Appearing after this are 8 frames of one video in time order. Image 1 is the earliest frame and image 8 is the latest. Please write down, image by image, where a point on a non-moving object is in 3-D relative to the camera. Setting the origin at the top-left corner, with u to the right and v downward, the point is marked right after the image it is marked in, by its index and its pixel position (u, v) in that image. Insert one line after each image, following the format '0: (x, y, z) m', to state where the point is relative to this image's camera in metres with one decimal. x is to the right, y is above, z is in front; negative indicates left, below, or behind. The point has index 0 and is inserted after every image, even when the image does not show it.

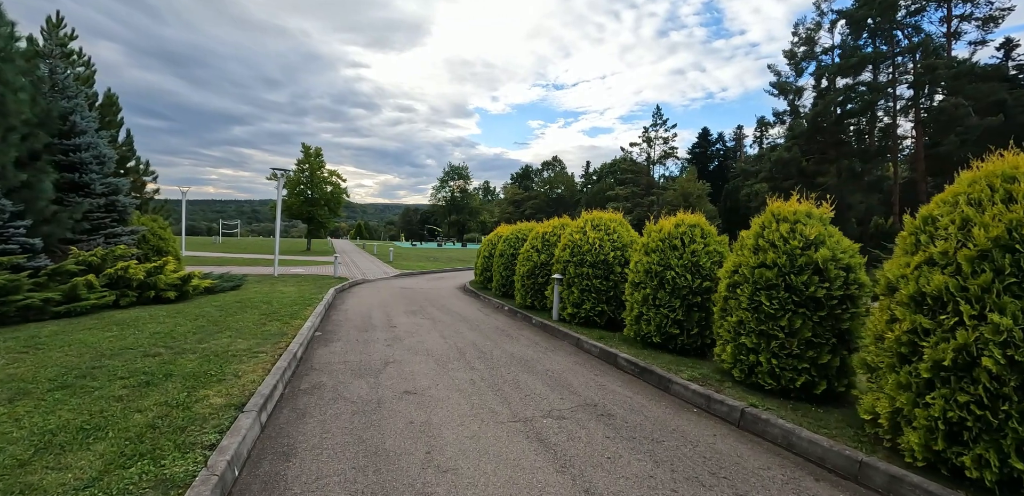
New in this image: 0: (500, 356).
0: (-0.2, -1.5, +6.3) m
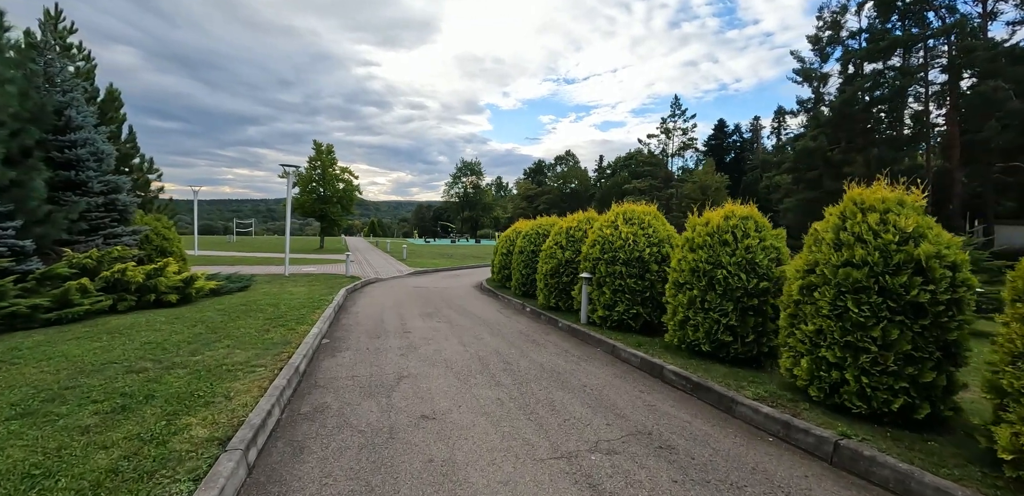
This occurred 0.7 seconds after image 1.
0: (+0.2, -1.4, +5.5) m
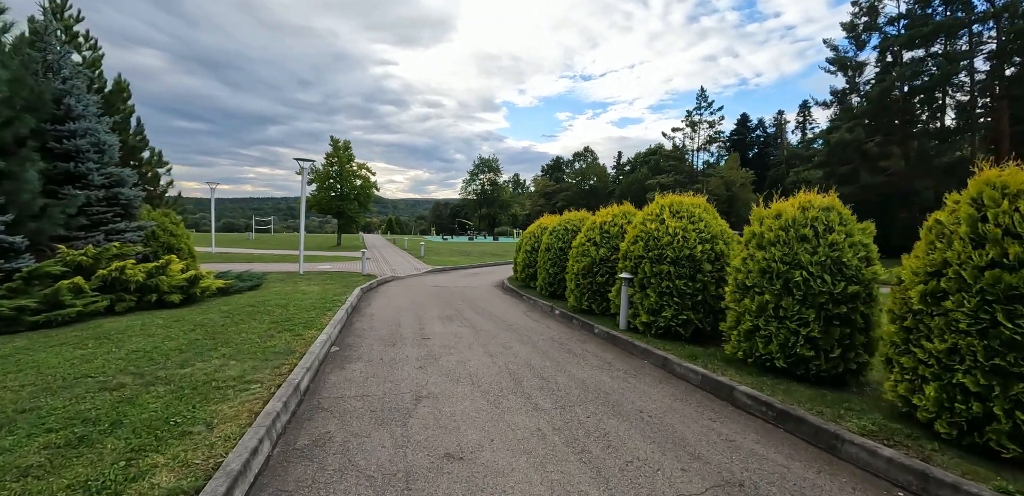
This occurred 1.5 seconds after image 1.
0: (+0.6, -1.4, +4.7) m
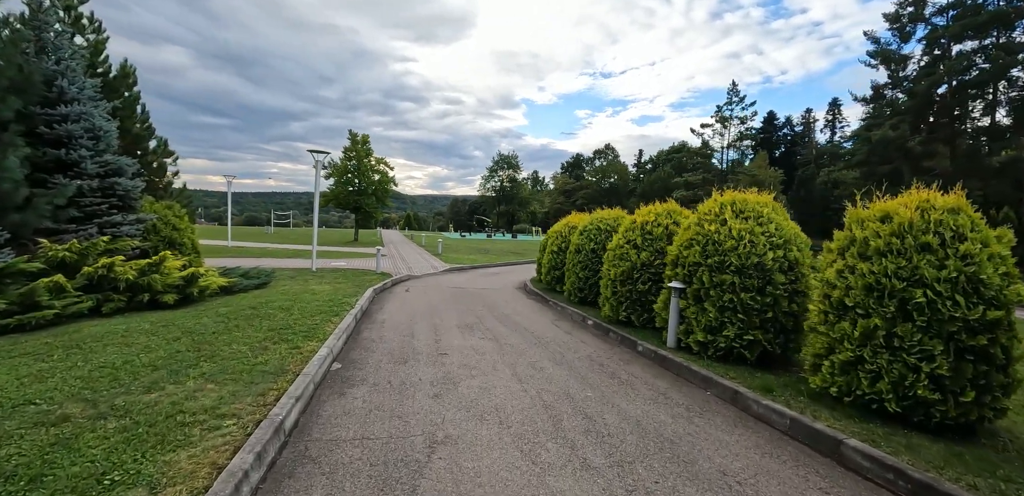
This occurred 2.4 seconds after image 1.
0: (+0.9, -1.5, +3.7) m
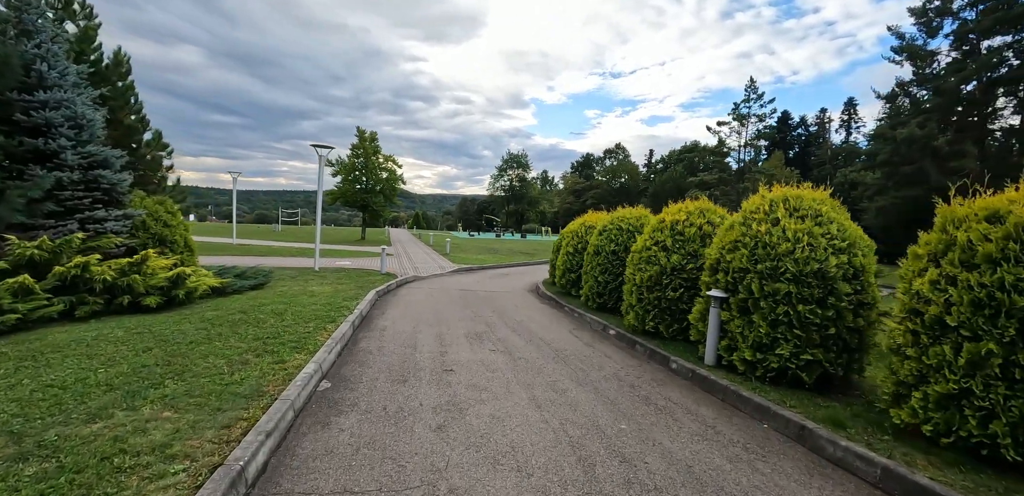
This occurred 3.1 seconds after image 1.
0: (+1.0, -1.5, +2.9) m
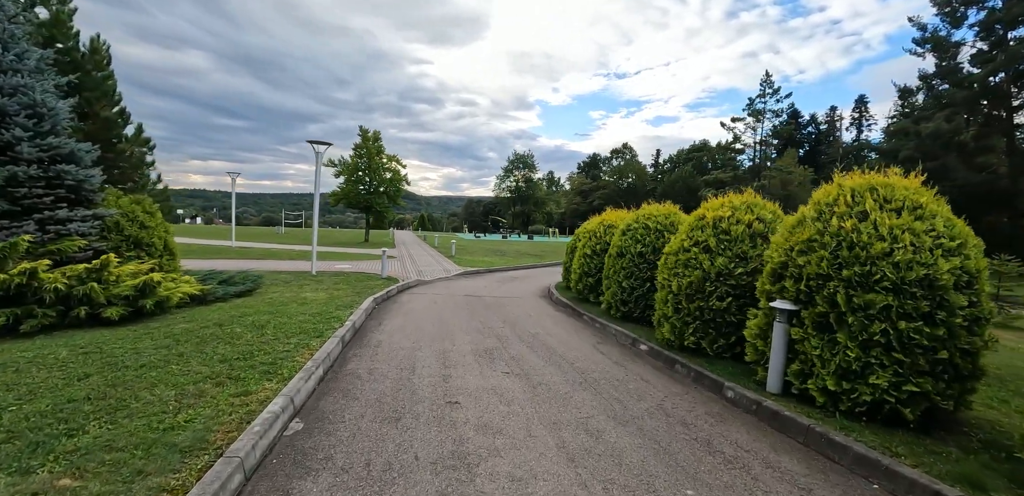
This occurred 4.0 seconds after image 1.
0: (+1.2, -1.5, +2.0) m
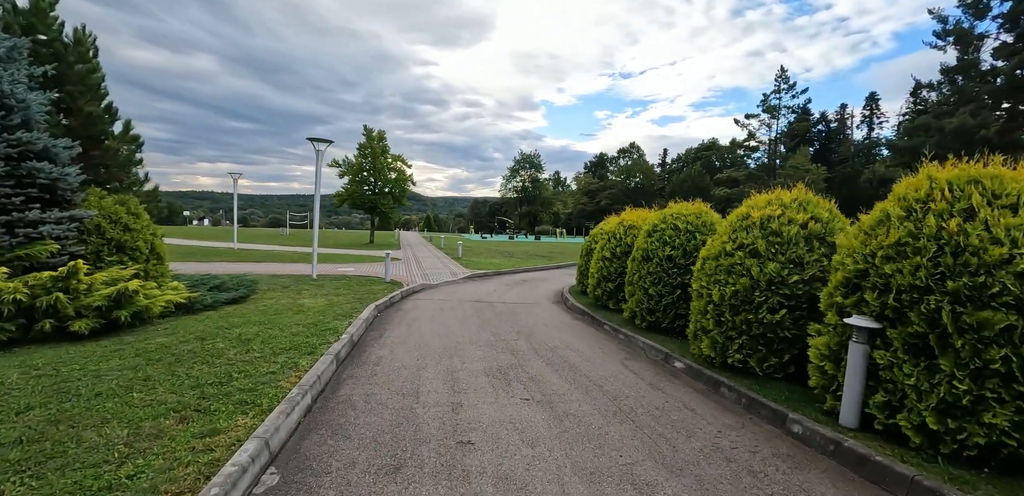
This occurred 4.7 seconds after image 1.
0: (+1.3, -1.5, +1.2) m
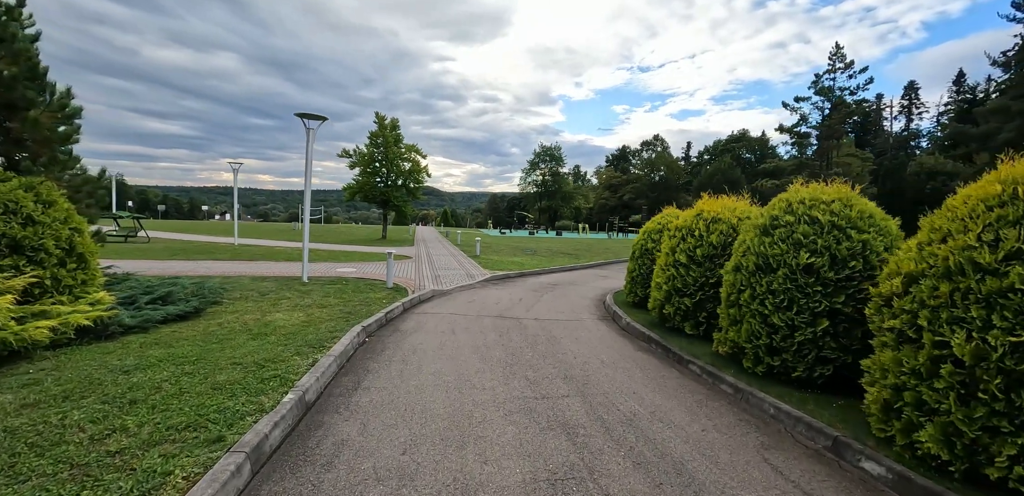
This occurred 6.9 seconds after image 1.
0: (+1.5, -1.6, -1.1) m
